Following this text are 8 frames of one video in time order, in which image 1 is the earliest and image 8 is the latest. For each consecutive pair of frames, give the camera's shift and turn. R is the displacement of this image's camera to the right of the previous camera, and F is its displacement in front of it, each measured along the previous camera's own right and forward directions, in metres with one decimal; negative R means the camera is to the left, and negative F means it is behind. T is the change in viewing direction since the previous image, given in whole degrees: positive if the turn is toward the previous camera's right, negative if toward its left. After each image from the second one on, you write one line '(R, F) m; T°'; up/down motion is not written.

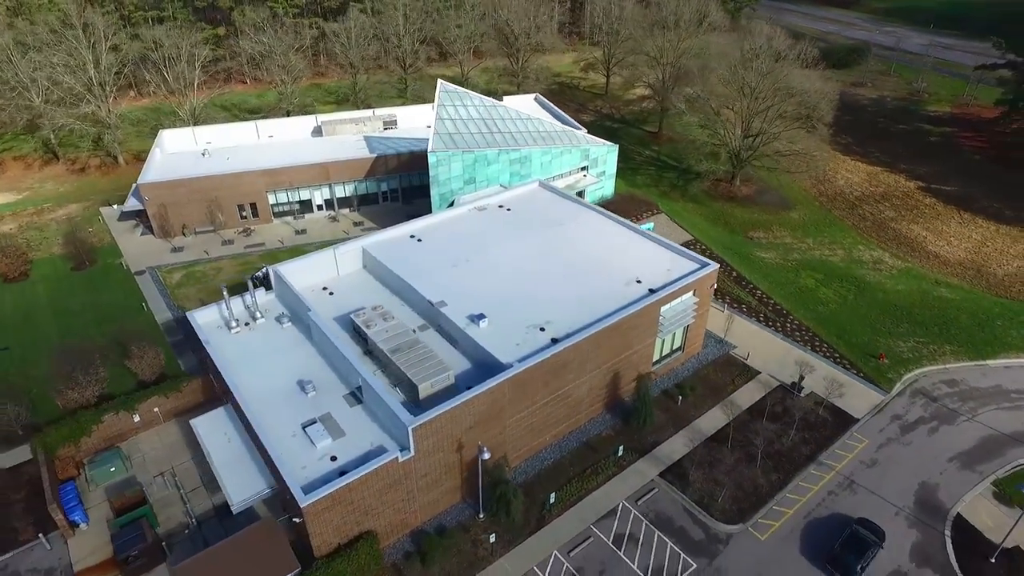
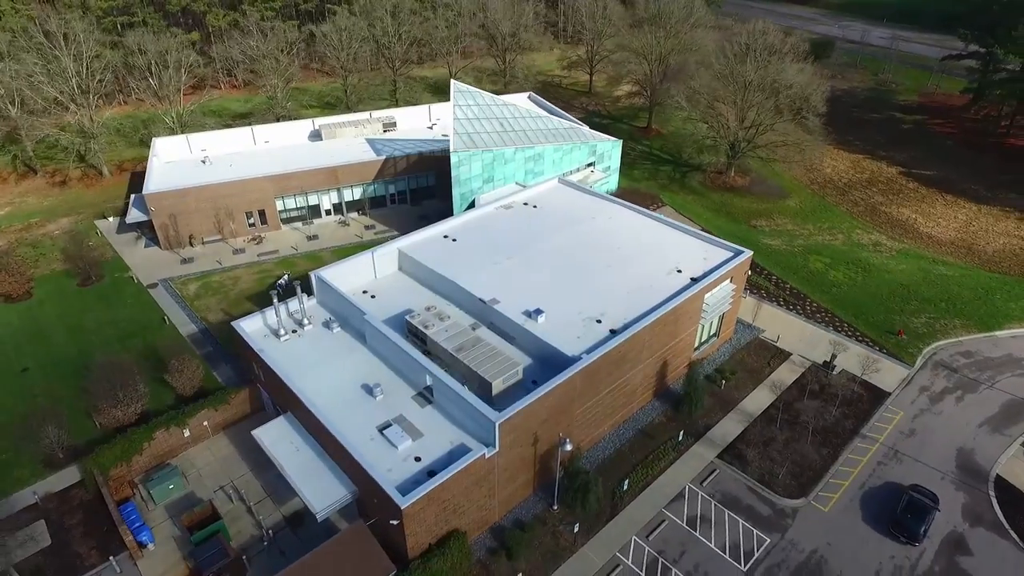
(-4.4, -0.2) m; +4°
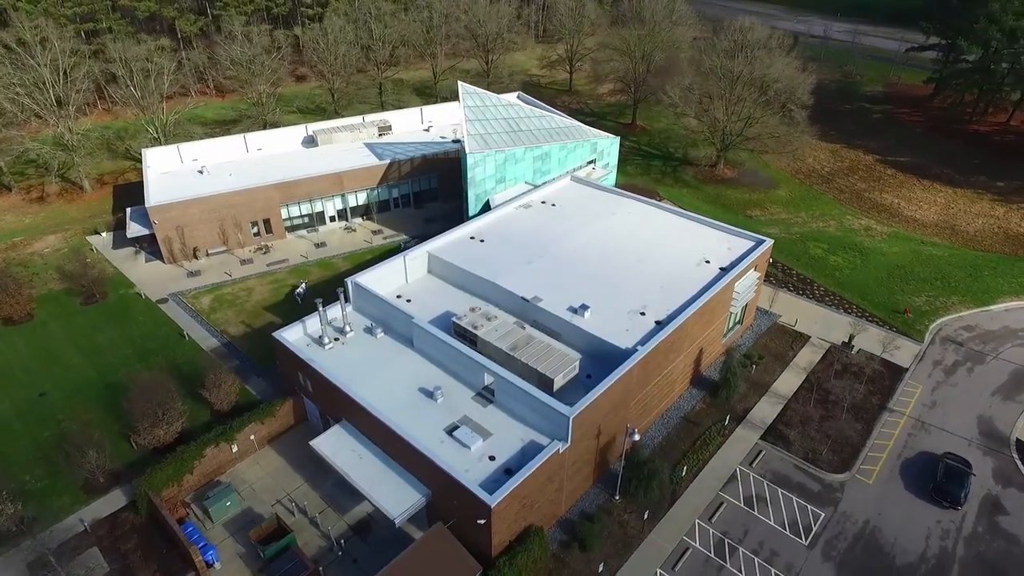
(-4.0, -0.2) m; +4°
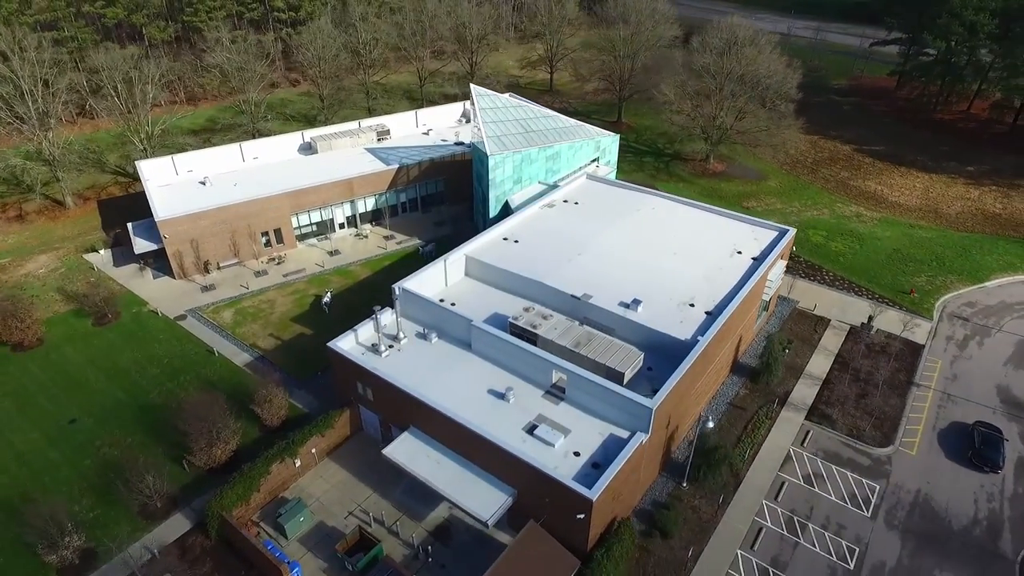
(-4.6, -0.1) m; +4°
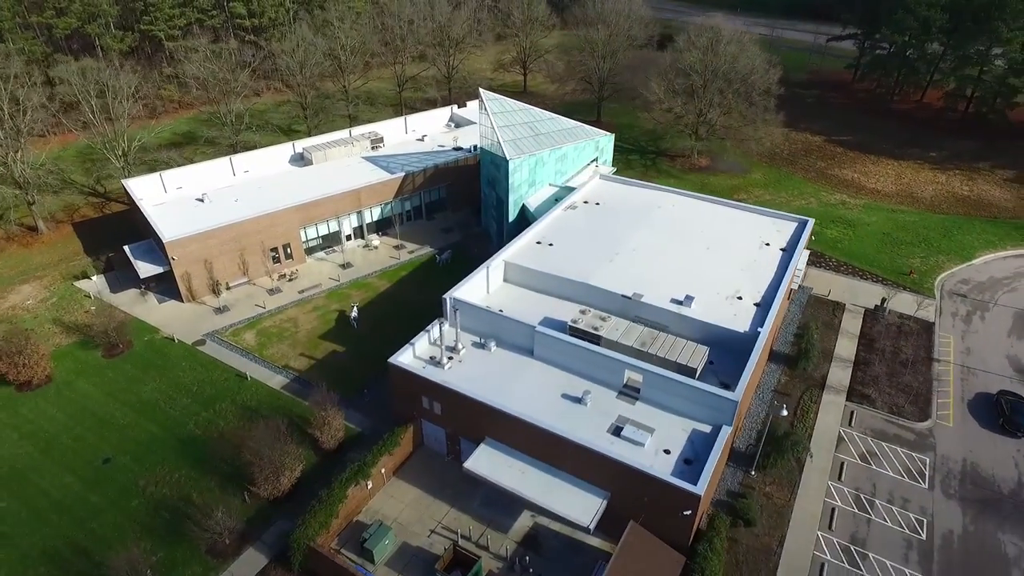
(-5.2, +0.4) m; +5°
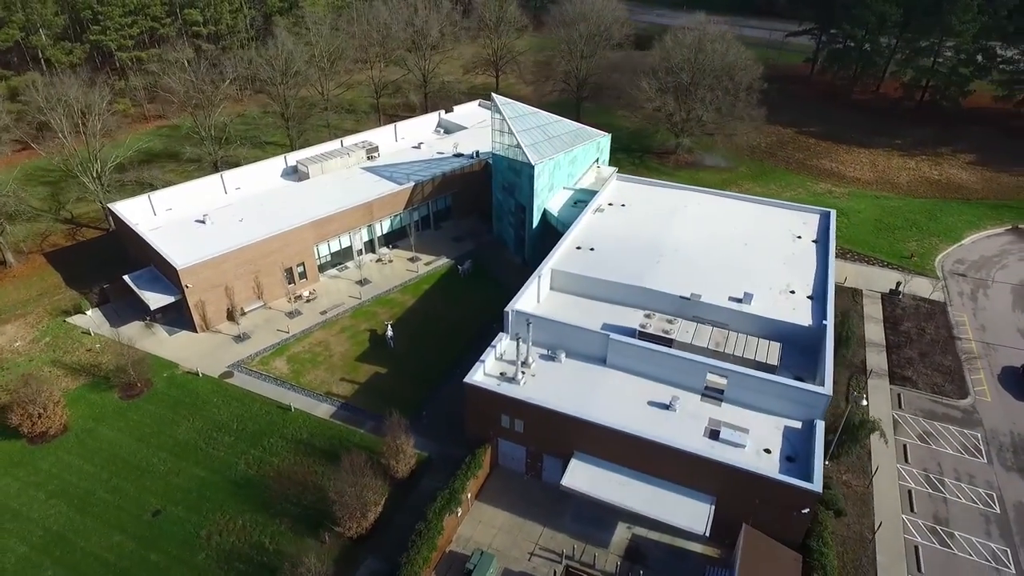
(-5.7, +1.0) m; +6°
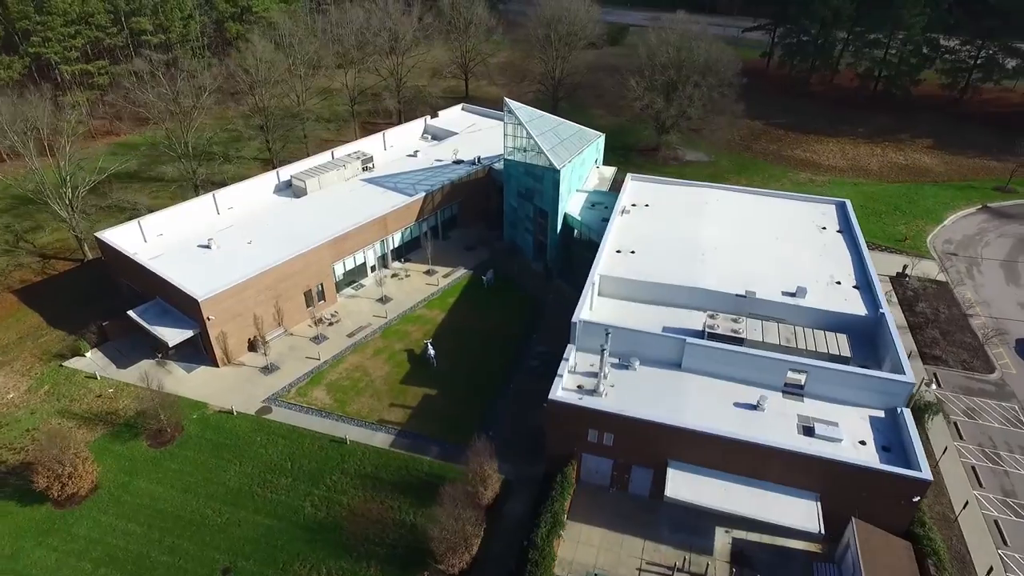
(-5.8, +1.2) m; +6°
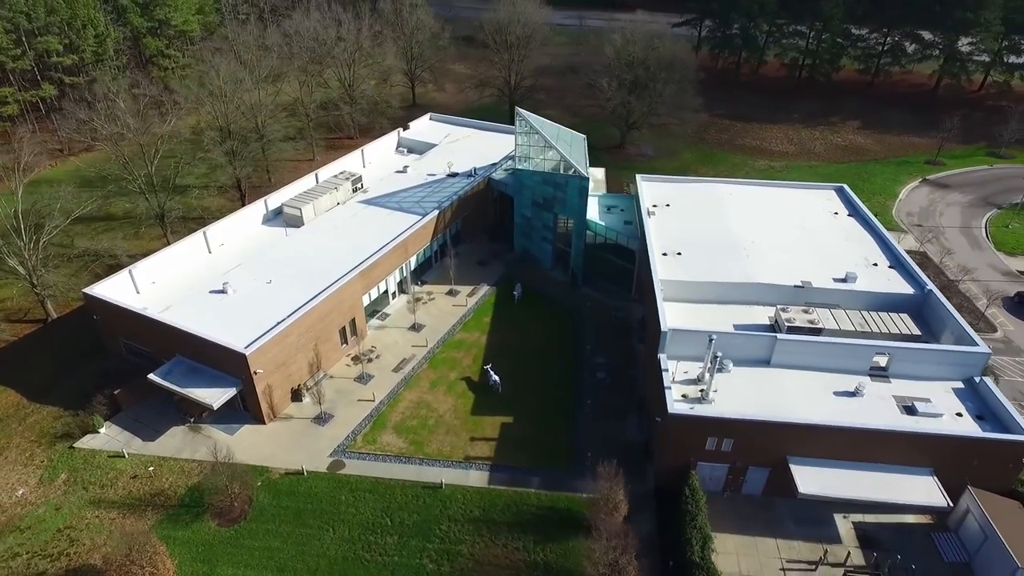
(-8.1, +1.7) m; +9°
